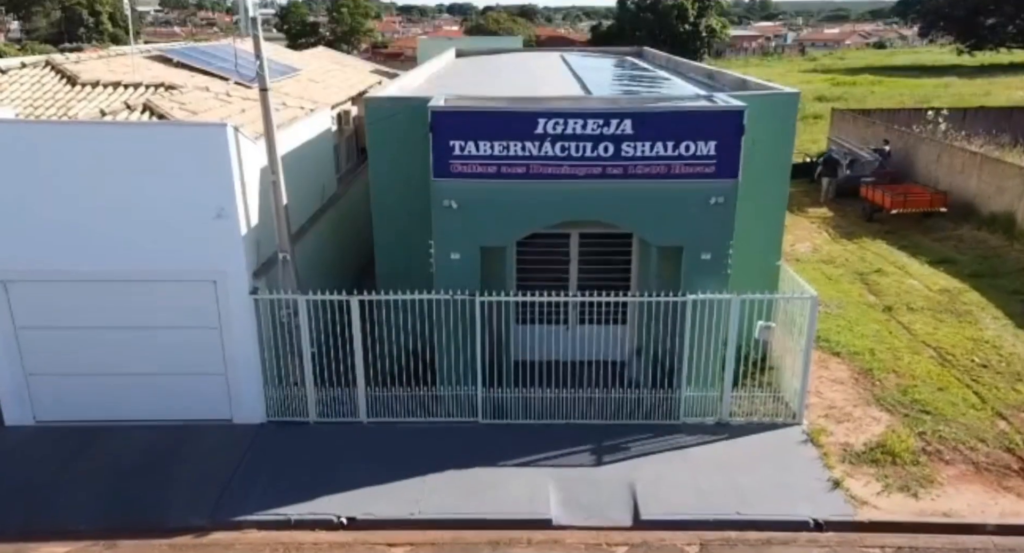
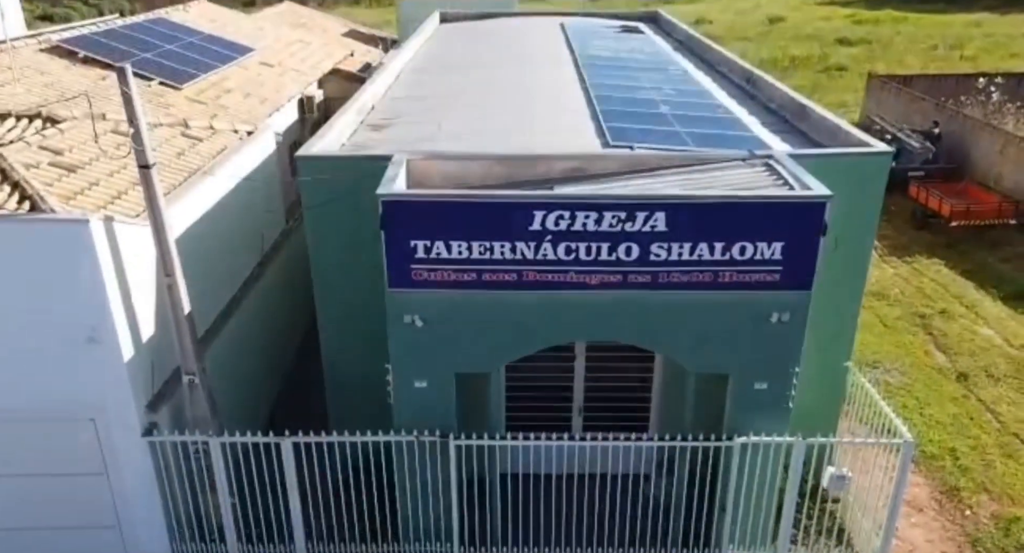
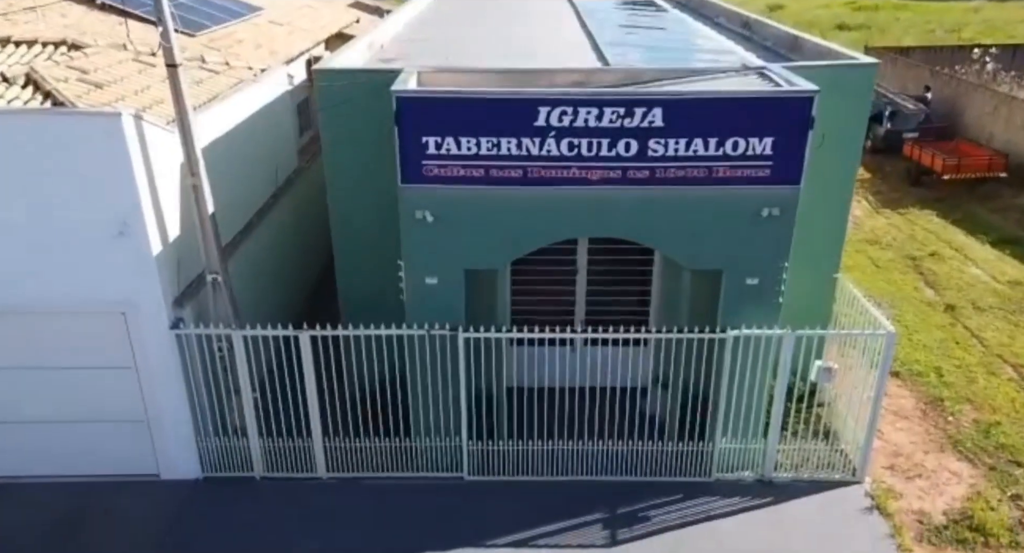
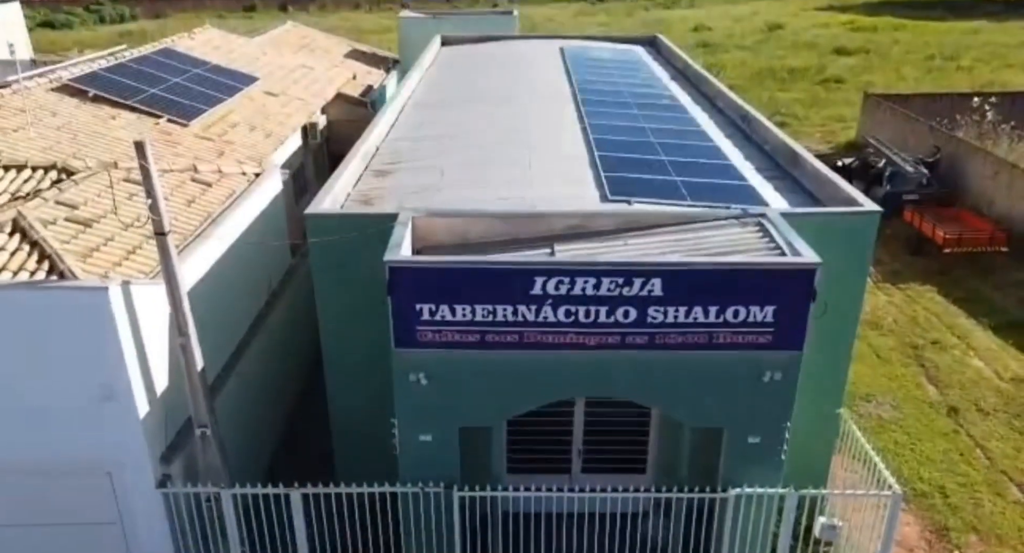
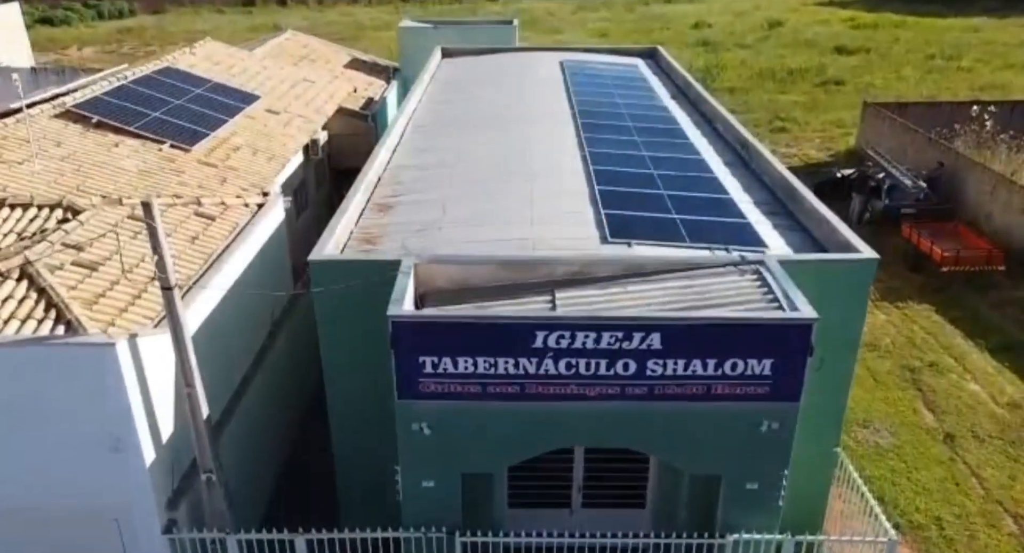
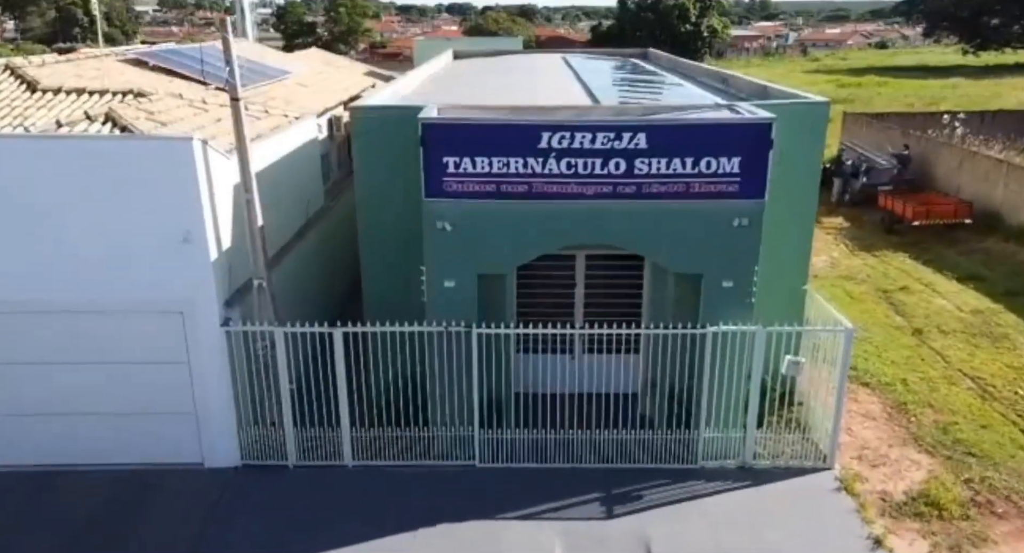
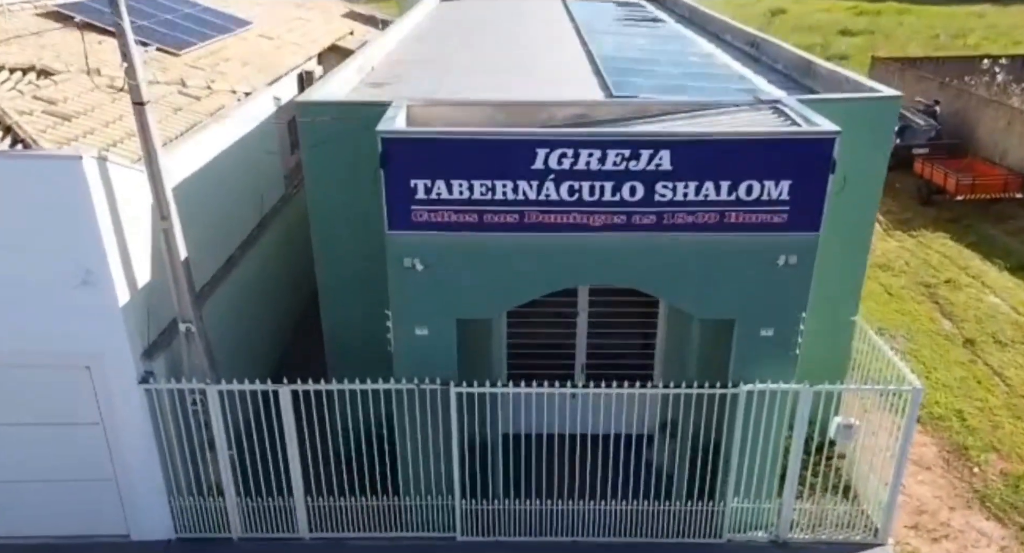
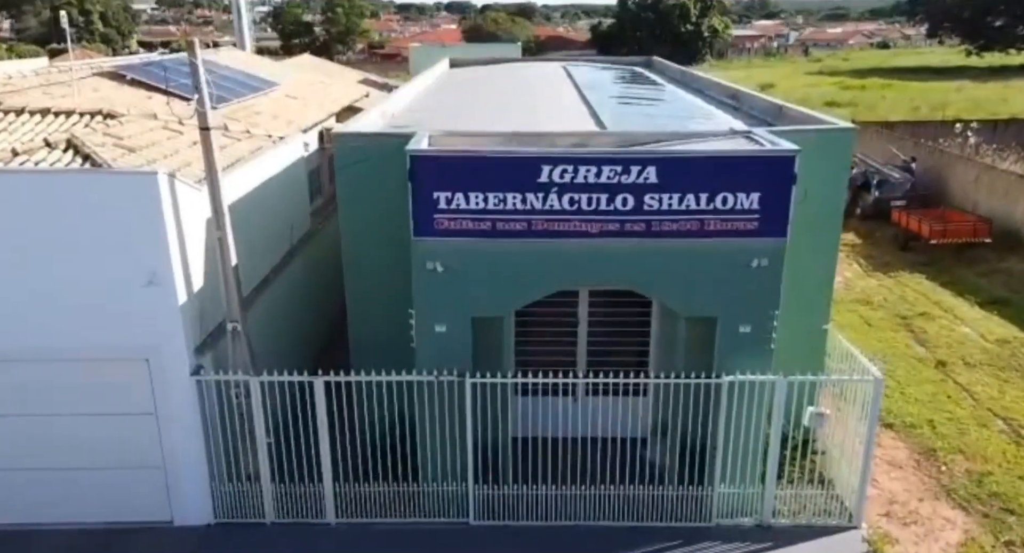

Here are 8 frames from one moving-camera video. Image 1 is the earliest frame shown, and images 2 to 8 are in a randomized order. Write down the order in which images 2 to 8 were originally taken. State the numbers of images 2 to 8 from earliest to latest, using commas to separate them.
6, 8, 3, 7, 2, 4, 5
